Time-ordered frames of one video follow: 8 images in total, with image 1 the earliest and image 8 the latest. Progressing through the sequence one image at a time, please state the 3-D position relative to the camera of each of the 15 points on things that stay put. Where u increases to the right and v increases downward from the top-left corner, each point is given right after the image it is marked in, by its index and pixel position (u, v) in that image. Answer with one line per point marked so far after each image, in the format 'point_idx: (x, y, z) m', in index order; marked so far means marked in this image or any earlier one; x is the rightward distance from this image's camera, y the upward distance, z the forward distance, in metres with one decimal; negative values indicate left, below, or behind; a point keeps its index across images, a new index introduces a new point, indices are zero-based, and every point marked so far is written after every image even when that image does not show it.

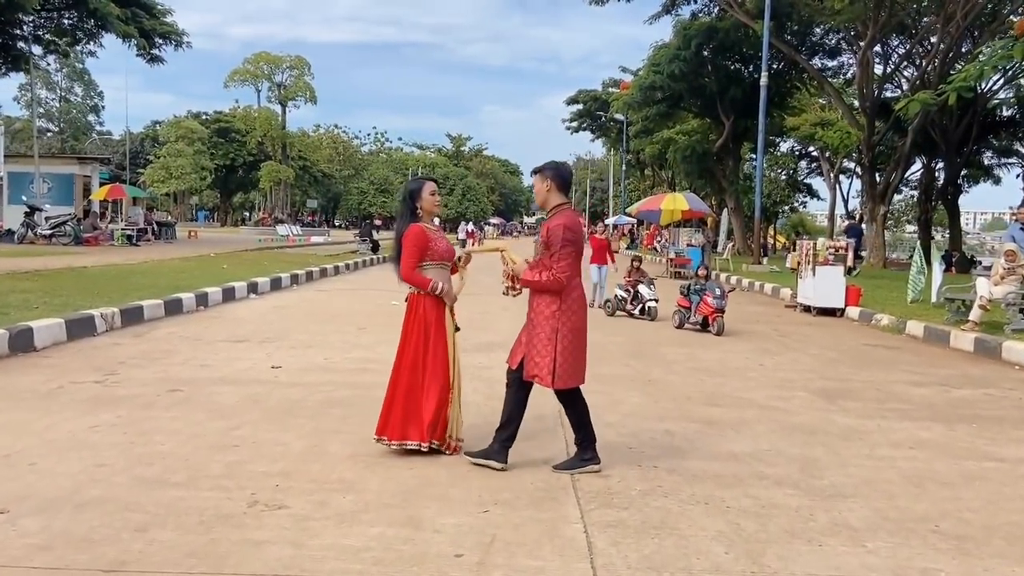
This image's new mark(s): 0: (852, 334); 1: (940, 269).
0: (+4.3, -0.6, +11.3) m
1: (+6.5, +0.3, +13.6) m
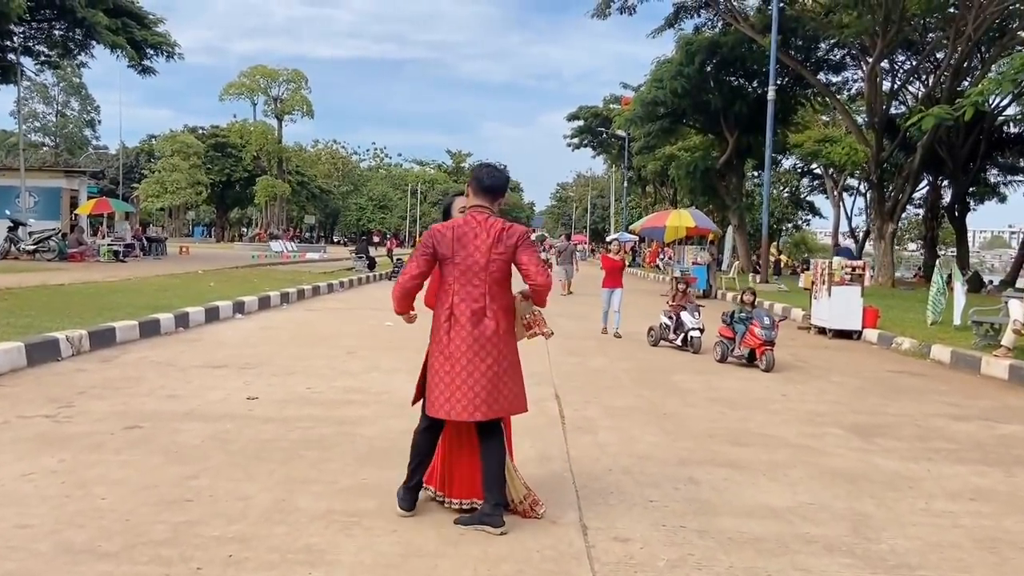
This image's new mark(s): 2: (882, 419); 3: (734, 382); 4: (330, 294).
0: (+4.3, -0.9, +10.6) m
1: (+6.5, 0.0, +13.0) m
2: (+2.8, -1.0, +6.7) m
3: (+2.1, -0.9, +8.4) m
4: (-3.8, -0.1, +18.5) m
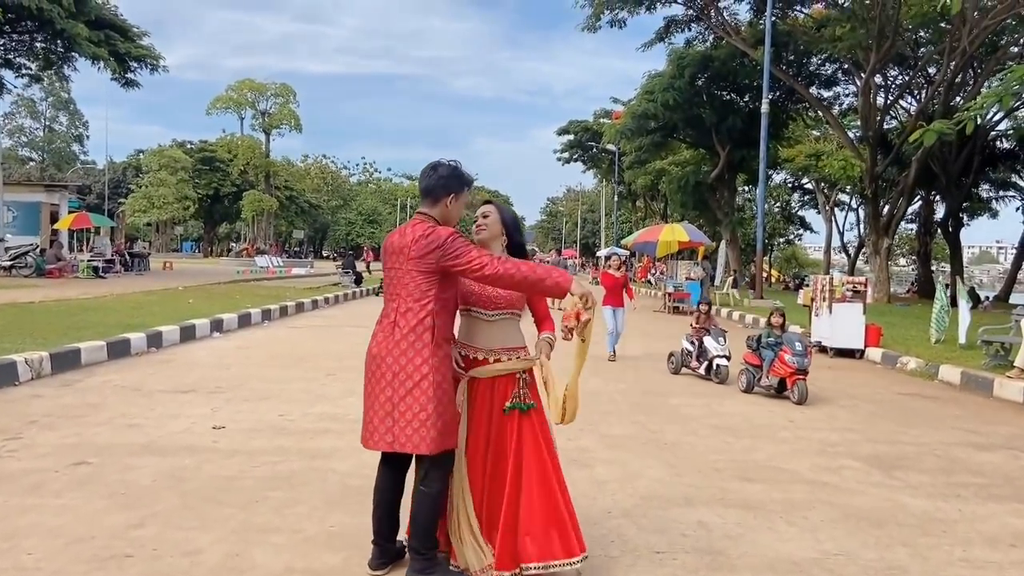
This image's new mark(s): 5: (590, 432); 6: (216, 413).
0: (+4.2, -1.1, +10.2) m
1: (+6.4, -0.3, +12.5) m
2: (+2.7, -1.1, +6.2) m
3: (+2.0, -1.0, +7.9) m
4: (-4.0, -0.5, +18.0) m
5: (+0.6, -1.0, +6.4) m
6: (-2.3, -1.0, +6.8) m
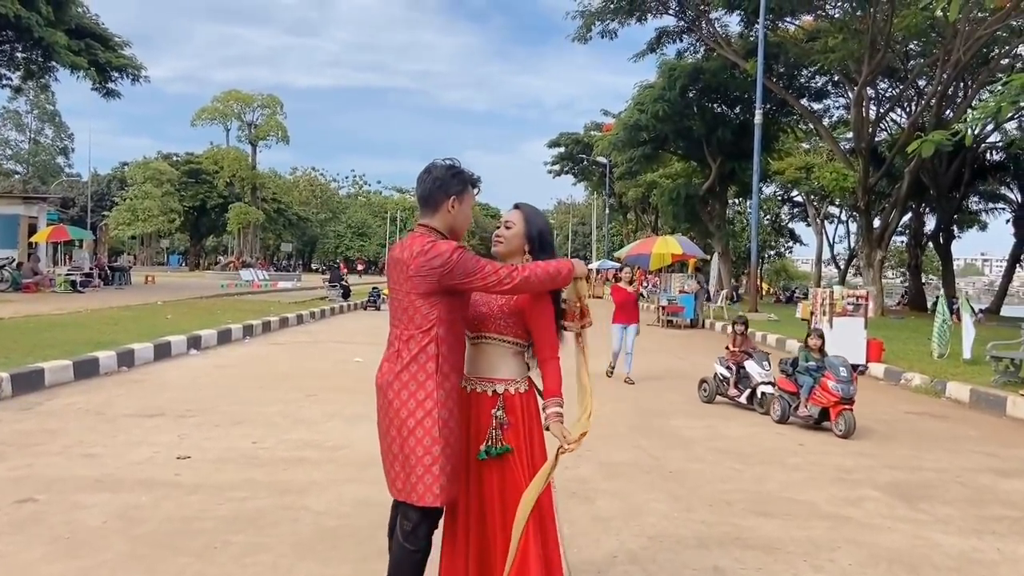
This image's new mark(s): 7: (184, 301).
0: (+4.1, -1.2, +9.7) m
1: (+6.2, -0.4, +12.2) m
2: (+2.7, -1.2, +5.8) m
3: (+1.9, -1.2, +7.4) m
4: (-4.2, -0.7, +17.5) m
5: (+0.5, -1.1, +5.9) m
6: (-2.3, -1.1, +6.3) m
7: (-7.3, -0.3, +19.7) m
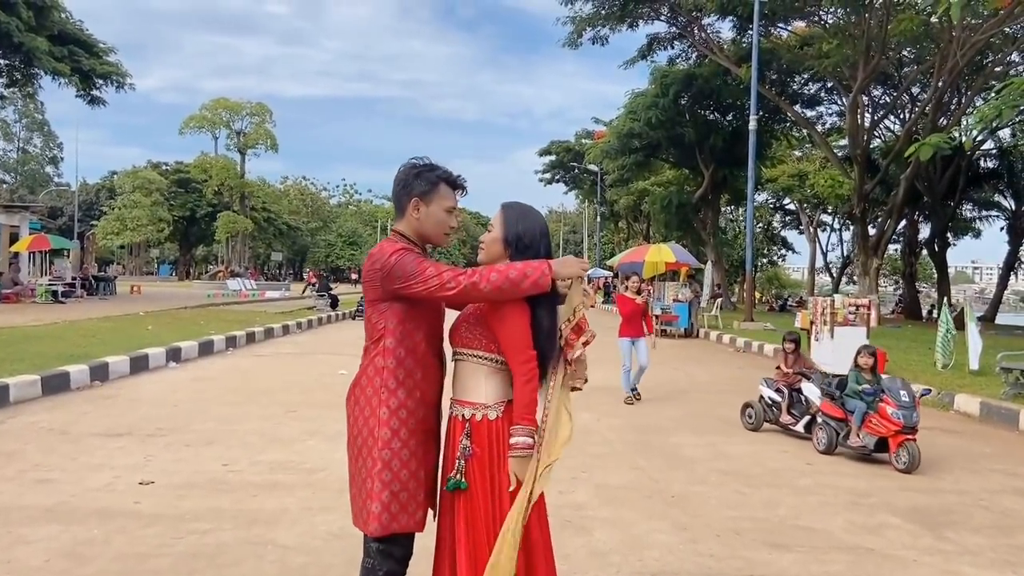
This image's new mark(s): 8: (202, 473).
0: (+4.0, -1.3, +9.4) m
1: (+6.1, -0.6, +11.8) m
2: (+2.6, -1.3, +5.4) m
3: (+1.8, -1.2, +7.0) m
4: (-4.3, -0.9, +17.0) m
5: (+0.4, -1.2, +5.5) m
6: (-2.4, -1.1, +5.8) m
7: (-7.4, -0.5, +19.3) m
8: (-1.9, -1.2, +5.5) m
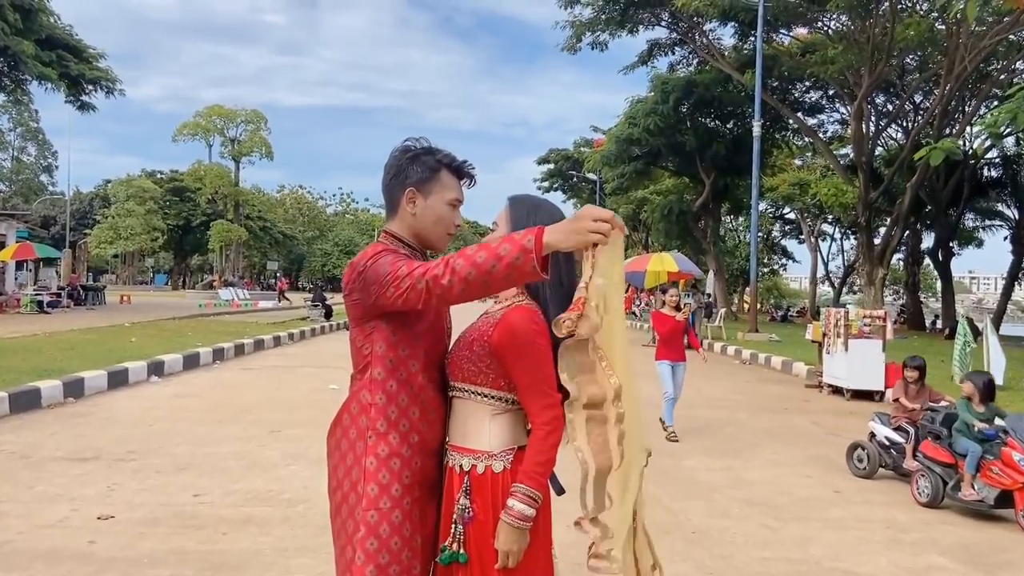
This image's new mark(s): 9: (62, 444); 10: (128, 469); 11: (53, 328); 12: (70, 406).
0: (+4.0, -1.4, +8.8) m
1: (+6.1, -0.7, +11.3) m
2: (+2.6, -1.3, +4.9) m
3: (+1.8, -1.3, +6.5) m
4: (-4.4, -1.1, +16.4) m
5: (+0.4, -1.3, +5.0) m
6: (-2.4, -1.2, +5.3) m
7: (-7.5, -0.7, +18.7) m
8: (-1.9, -1.2, +5.0) m
9: (-3.4, -1.2, +6.7) m
10: (-2.6, -1.2, +5.9) m
11: (-8.1, -0.7, +15.7) m
12: (-4.3, -1.1, +8.7) m
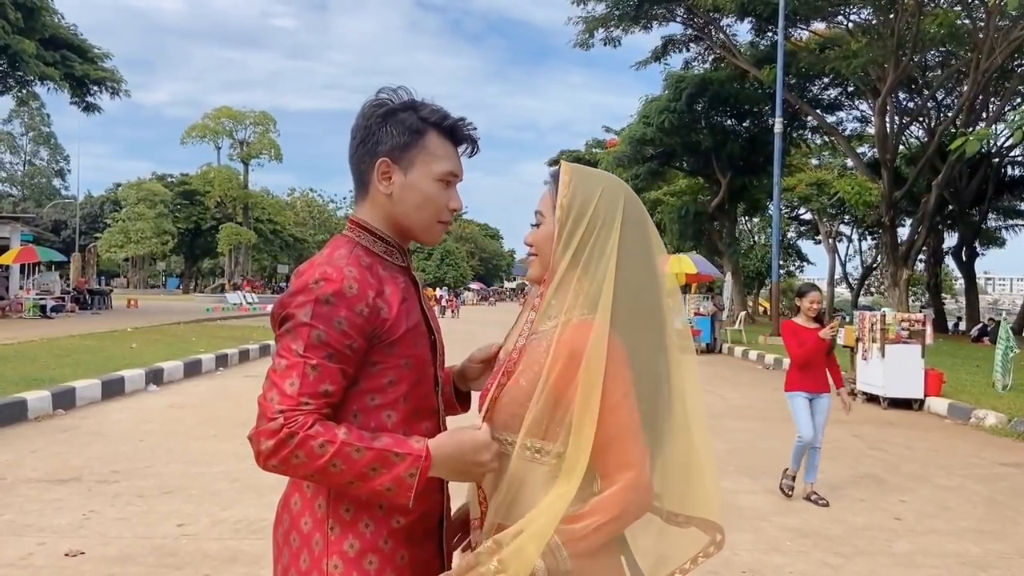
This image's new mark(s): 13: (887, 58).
0: (+4.2, -1.4, +8.2) m
1: (+6.3, -0.7, +10.6) m
2: (+2.7, -1.4, +4.2) m
3: (+2.0, -1.3, +5.9) m
4: (-4.1, -1.2, +15.9) m
5: (+0.6, -1.3, +4.4) m
6: (-2.3, -1.2, +4.7) m
7: (-7.2, -0.8, +18.2) m
8: (-1.8, -1.2, +4.4) m
9: (-3.3, -1.2, +6.2) m
10: (-2.4, -1.2, +5.4) m
11: (-7.8, -0.8, +15.2) m
12: (-4.2, -1.2, +8.2) m
13: (+8.5, +5.2, +20.1) m
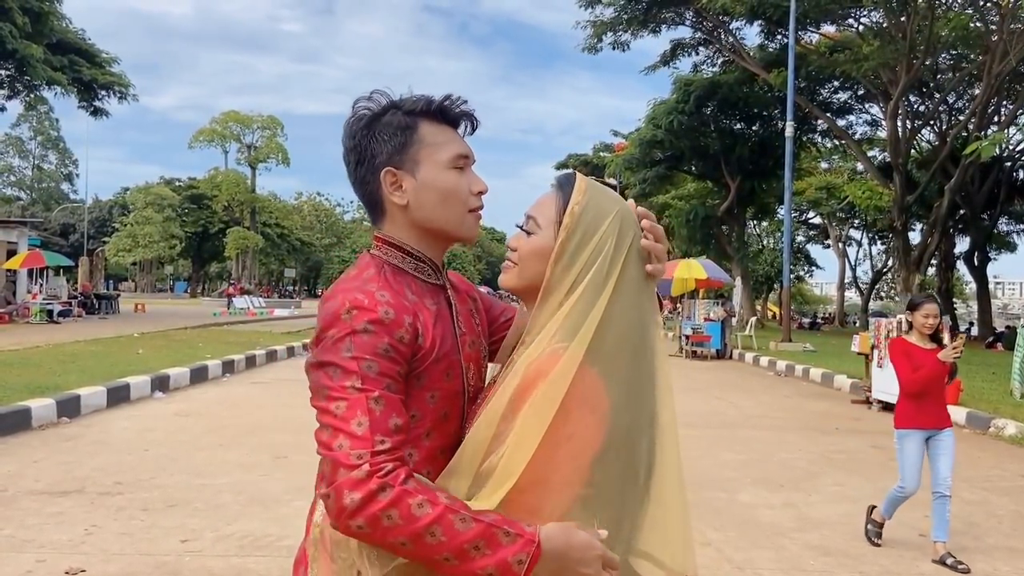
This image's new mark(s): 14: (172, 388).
0: (+4.2, -1.5, +8.0) m
1: (+6.4, -0.8, +10.4) m
2: (+2.8, -1.4, +4.1) m
3: (+2.1, -1.4, +5.7) m
4: (-3.9, -1.3, +15.8) m
5: (+0.6, -1.3, +4.2) m
6: (-2.2, -1.3, +4.6) m
7: (-7.0, -0.9, +18.1) m
8: (-1.7, -1.3, +4.3) m
9: (-3.2, -1.3, +6.1) m
10: (-2.4, -1.3, +5.2) m
11: (-7.7, -0.9, +15.1) m
12: (-4.1, -1.2, +8.1) m
13: (+8.7, +5.1, +19.9) m
14: (-4.2, -1.2, +10.9) m
